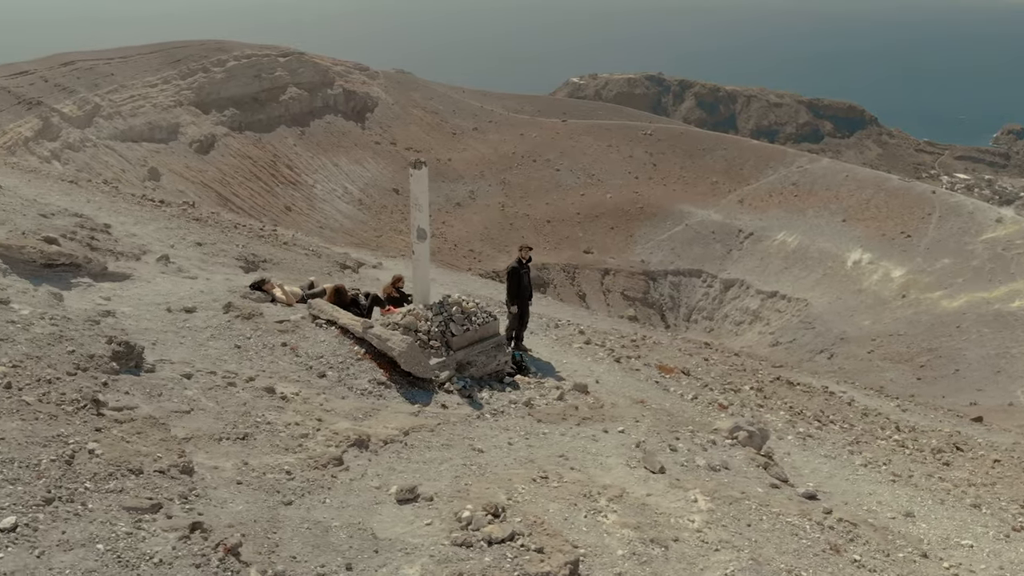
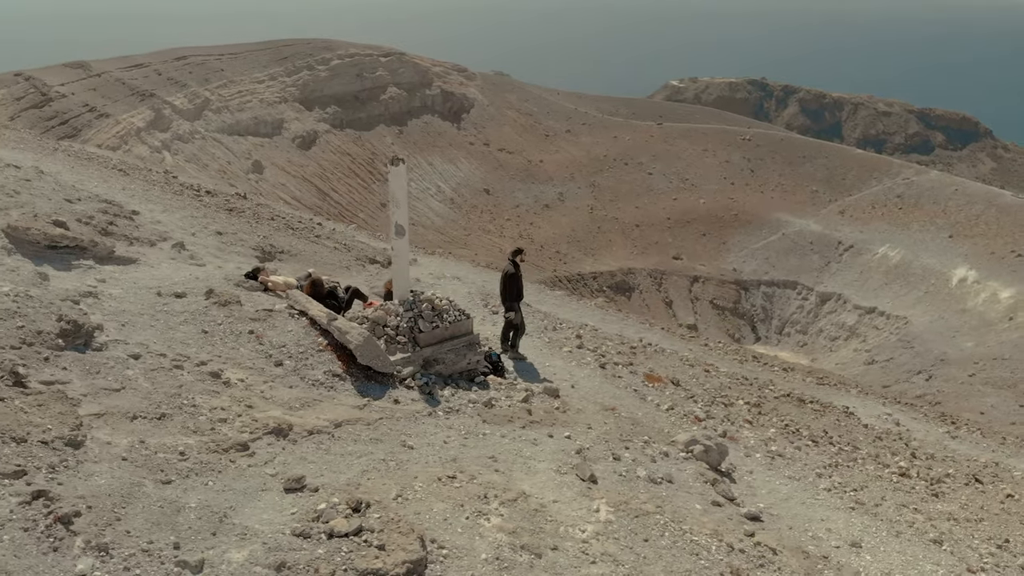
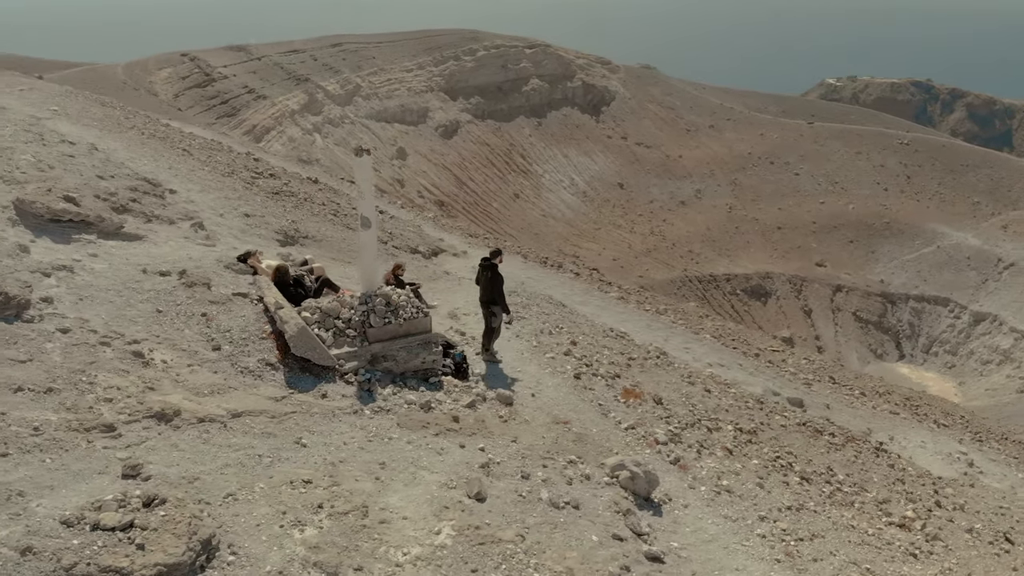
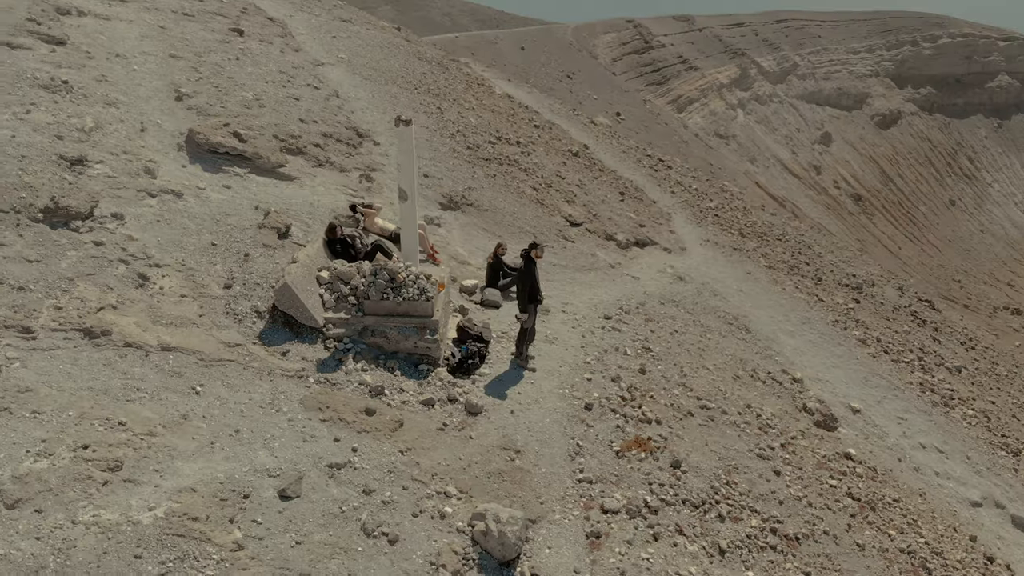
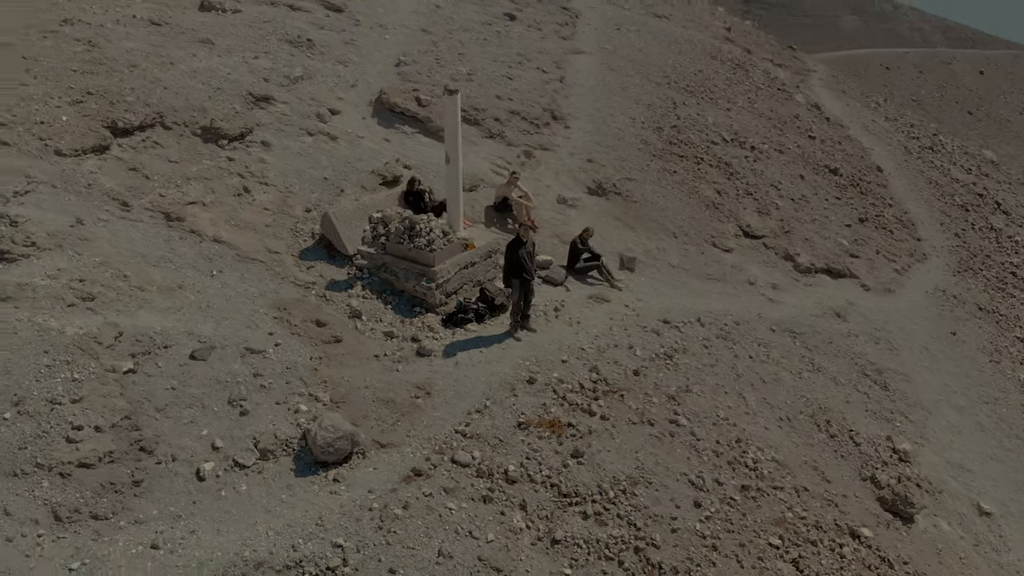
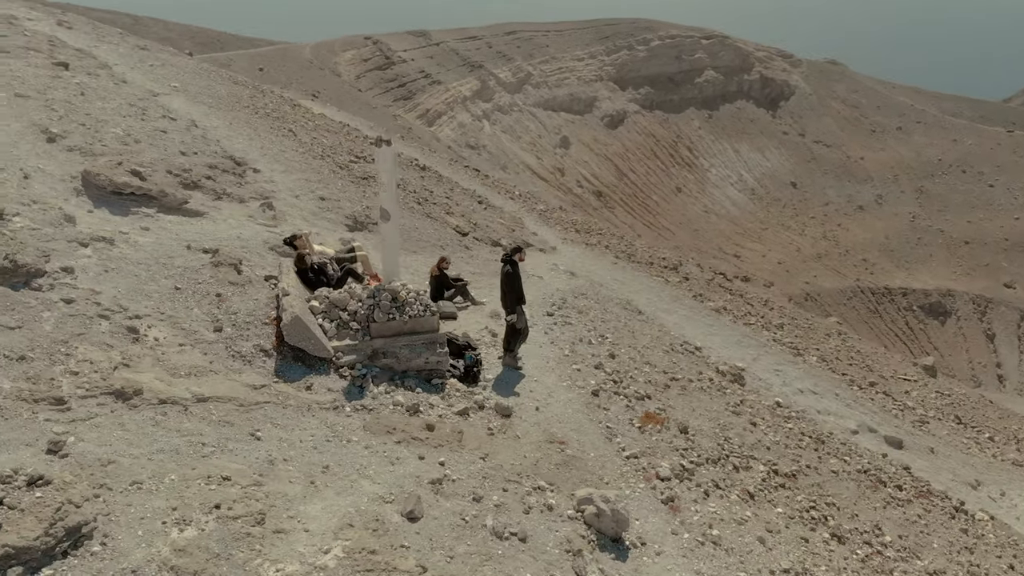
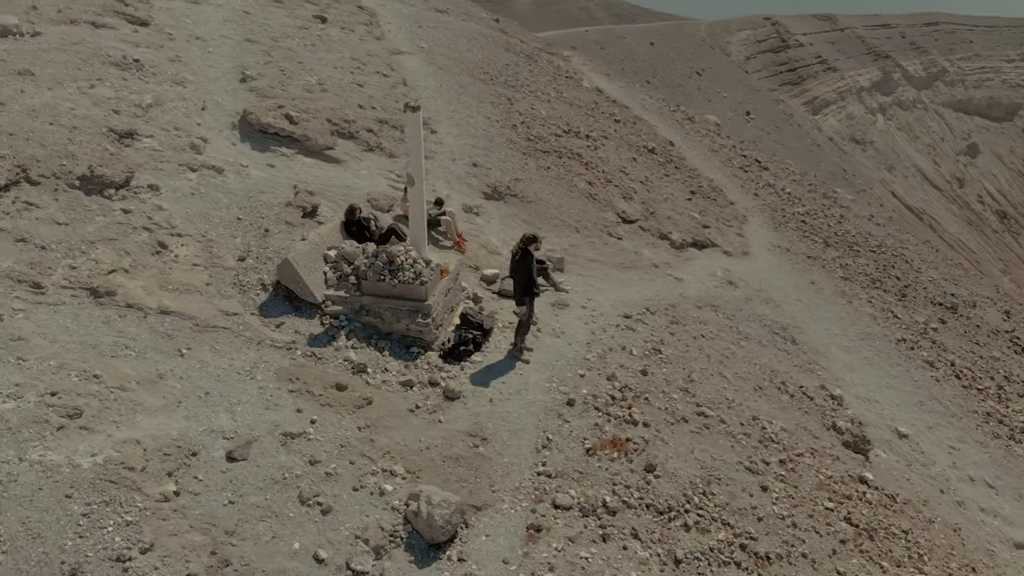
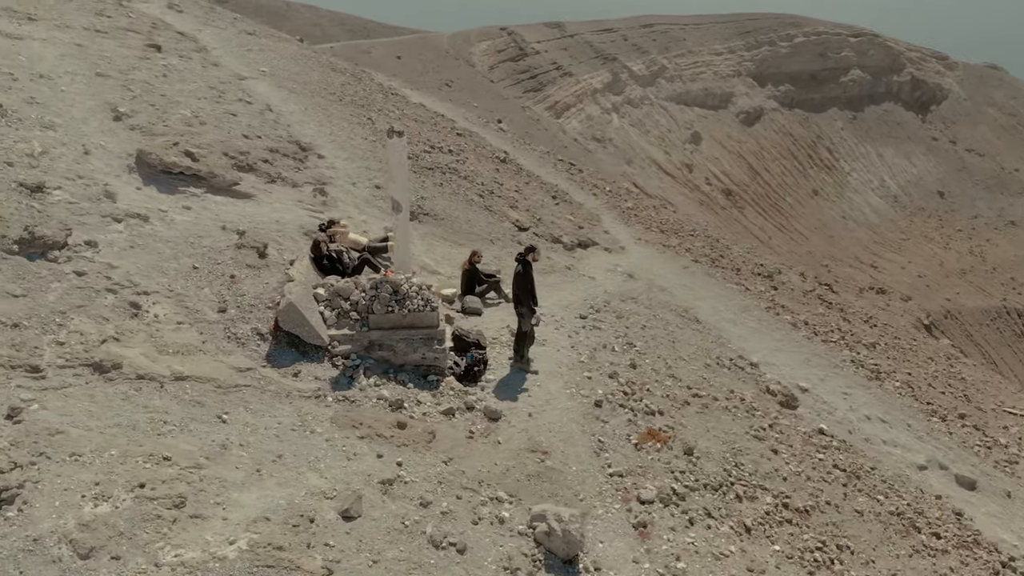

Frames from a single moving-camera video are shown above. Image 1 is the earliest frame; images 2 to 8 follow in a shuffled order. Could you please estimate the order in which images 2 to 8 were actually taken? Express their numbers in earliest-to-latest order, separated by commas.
2, 3, 6, 8, 4, 7, 5
